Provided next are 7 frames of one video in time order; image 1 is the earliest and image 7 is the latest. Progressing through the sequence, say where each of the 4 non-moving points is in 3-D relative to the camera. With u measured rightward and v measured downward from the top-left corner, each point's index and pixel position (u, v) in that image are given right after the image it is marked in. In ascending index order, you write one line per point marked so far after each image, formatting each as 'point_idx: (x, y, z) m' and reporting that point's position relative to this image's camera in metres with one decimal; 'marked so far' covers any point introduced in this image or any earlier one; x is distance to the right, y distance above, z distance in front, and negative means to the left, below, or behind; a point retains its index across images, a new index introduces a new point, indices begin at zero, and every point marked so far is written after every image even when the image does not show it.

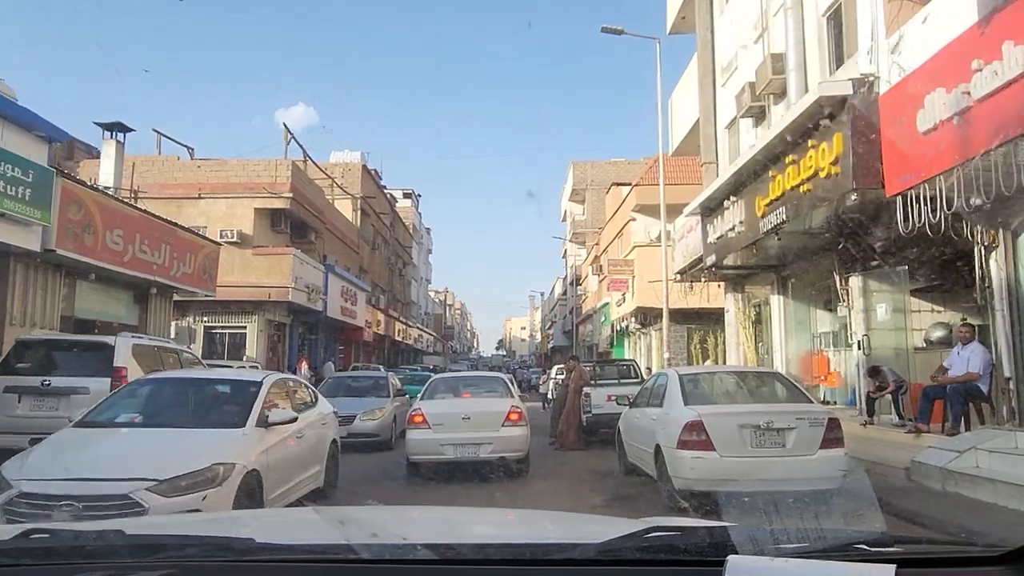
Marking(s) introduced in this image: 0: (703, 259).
0: (+4.4, +0.7, +18.5) m
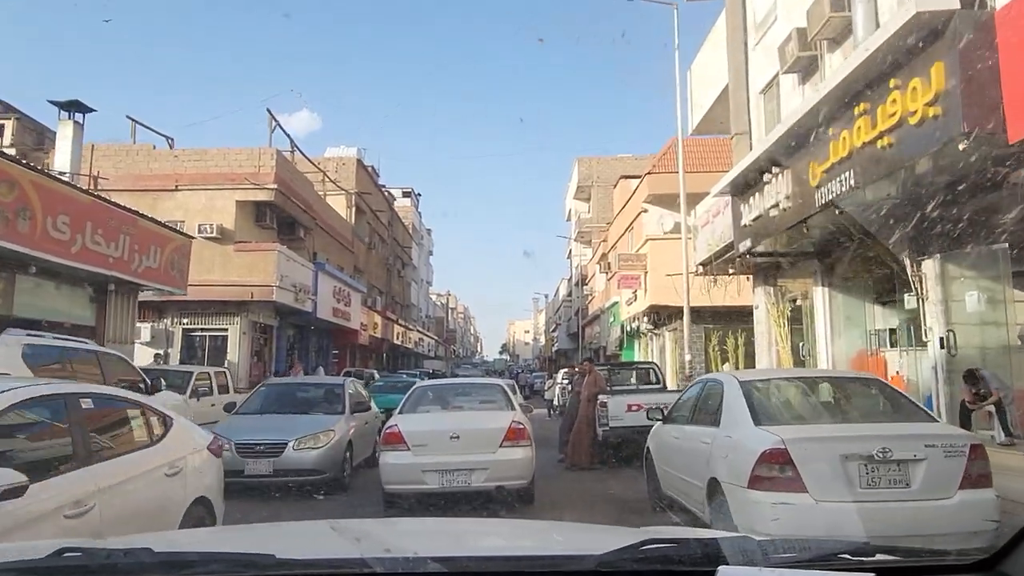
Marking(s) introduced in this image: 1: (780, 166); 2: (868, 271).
0: (+4.4, +0.9, +16.0) m
1: (+4.5, +2.0, +13.3) m
2: (+6.2, +0.3, +14.0) m
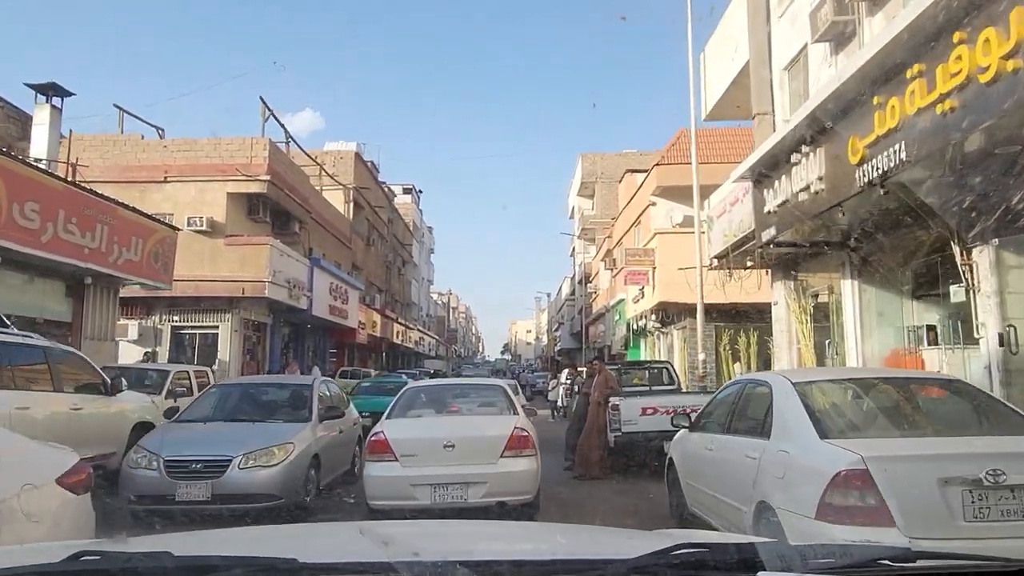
0: (+4.5, +1.0, +14.8) m
1: (+4.5, +2.2, +12.1) m
2: (+6.2, +0.4, +12.8) m
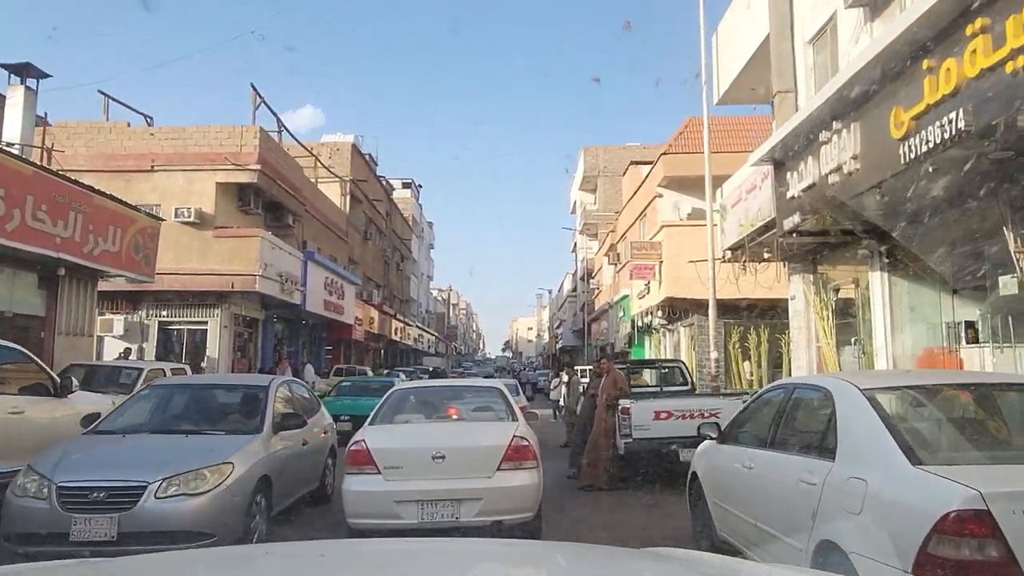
0: (+4.5, +1.1, +13.7) m
1: (+4.5, +2.3, +11.0) m
2: (+6.2, +0.5, +11.6) m
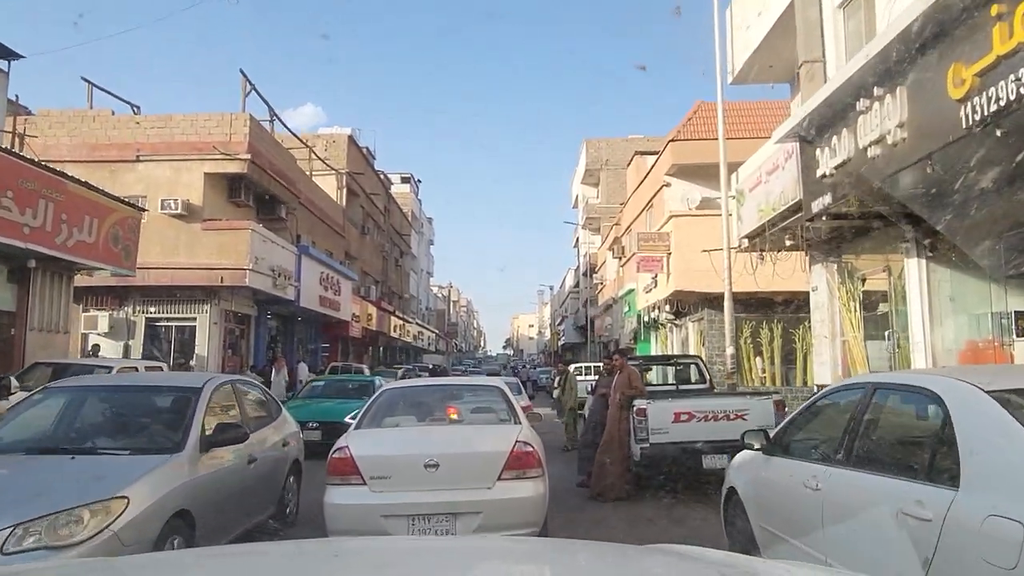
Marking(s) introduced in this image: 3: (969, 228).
0: (+4.5, +1.3, +12.5) m
1: (+4.5, +2.4, +9.9) m
2: (+6.3, +0.7, +10.5) m
3: (+5.9, +0.9, +10.3) m
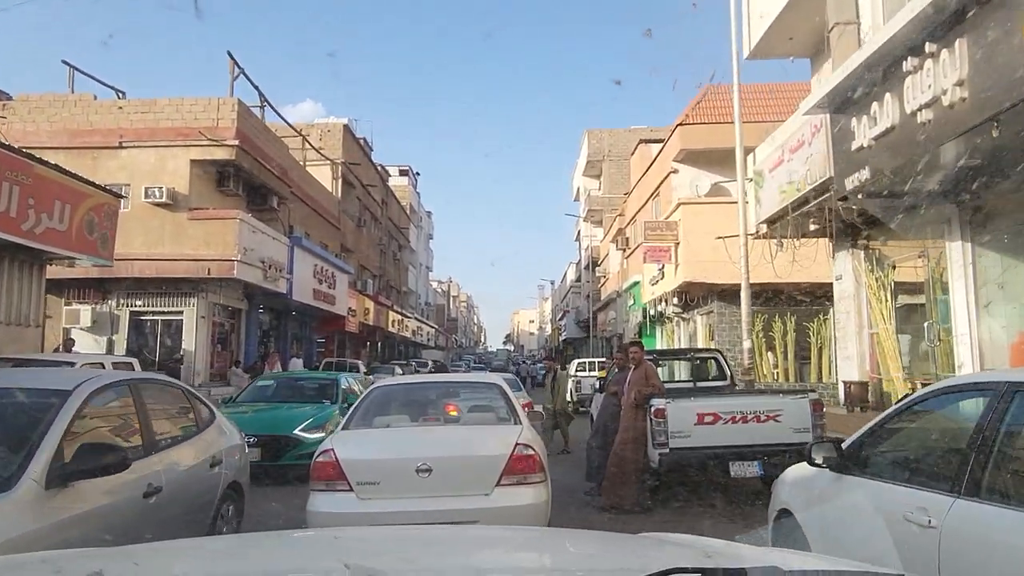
0: (+4.5, +1.5, +11.4) m
1: (+4.5, +2.6, +8.7) m
2: (+6.3, +0.9, +9.3) m
3: (+5.9, +1.1, +9.1) m
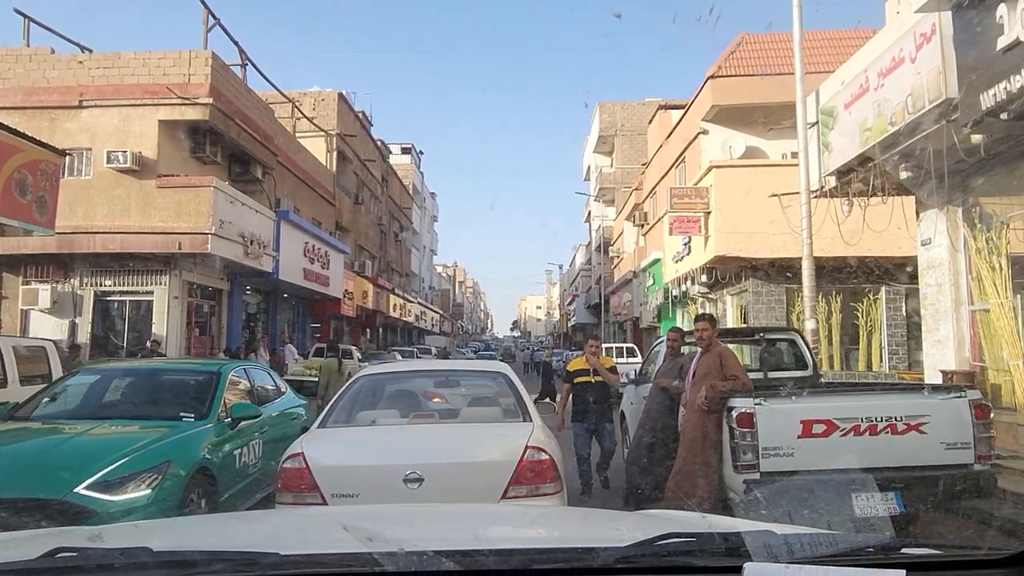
0: (+4.6, +1.9, +8.6) m
1: (+4.6, +3.0, +5.9) m
2: (+6.4, +1.3, +6.5) m
3: (+6.0, +1.5, +6.3) m
